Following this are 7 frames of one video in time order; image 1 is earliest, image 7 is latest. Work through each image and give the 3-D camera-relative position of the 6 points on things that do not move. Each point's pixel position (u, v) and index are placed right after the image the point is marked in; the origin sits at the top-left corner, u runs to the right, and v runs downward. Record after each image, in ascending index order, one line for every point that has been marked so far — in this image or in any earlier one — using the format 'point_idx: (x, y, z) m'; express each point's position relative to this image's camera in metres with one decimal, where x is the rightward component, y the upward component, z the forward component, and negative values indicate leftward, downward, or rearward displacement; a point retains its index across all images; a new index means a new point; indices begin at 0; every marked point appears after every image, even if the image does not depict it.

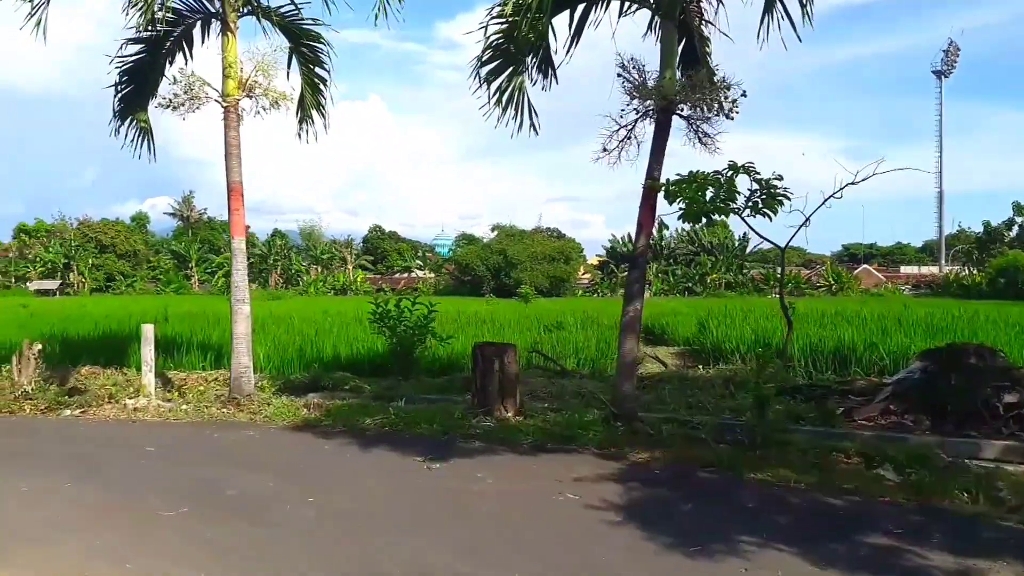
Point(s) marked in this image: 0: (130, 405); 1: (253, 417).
0: (-3.2, -1.0, +8.0) m
1: (-2.0, -1.0, +7.4) m
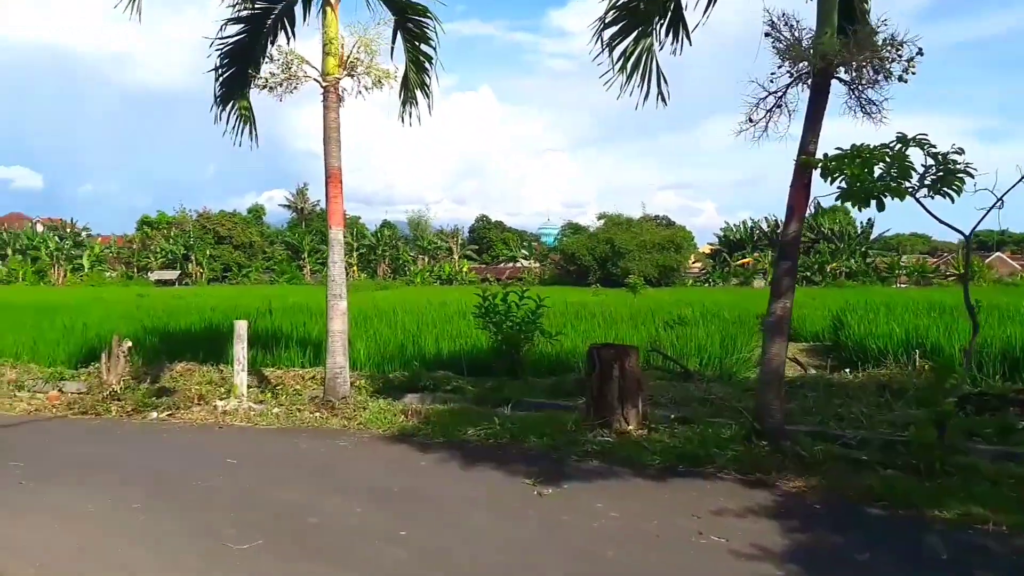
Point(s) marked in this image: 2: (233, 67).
0: (-2.3, -0.9, +7.5) m
1: (-1.2, -0.9, +6.8) m
2: (-2.5, +1.9, +8.5) m
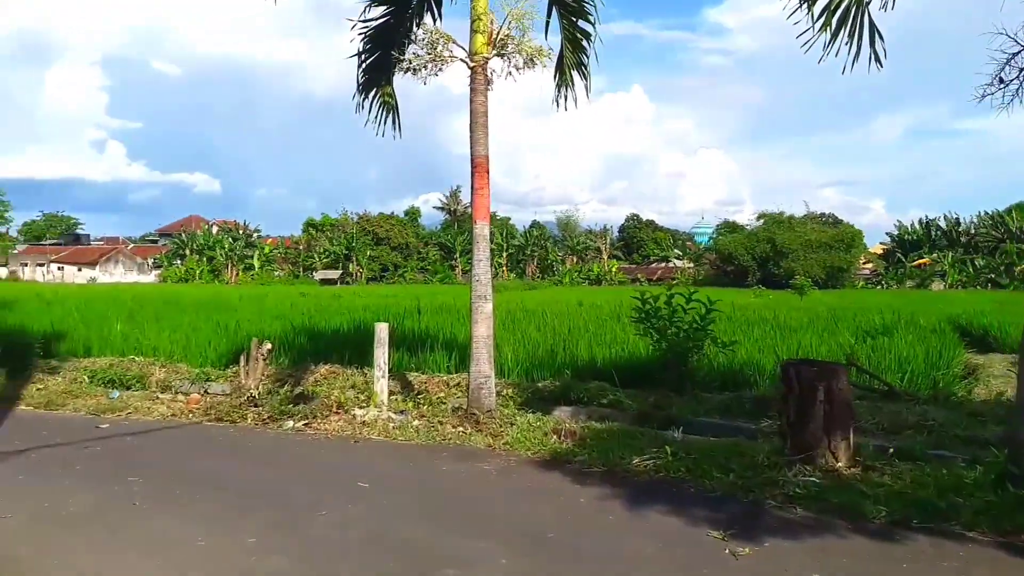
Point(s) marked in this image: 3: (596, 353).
0: (-1.1, -0.9, +6.9) m
1: (-0.1, -0.9, +6.0) m
2: (-1.1, +1.9, +7.9) m
3: (+0.7, -0.6, +8.3) m
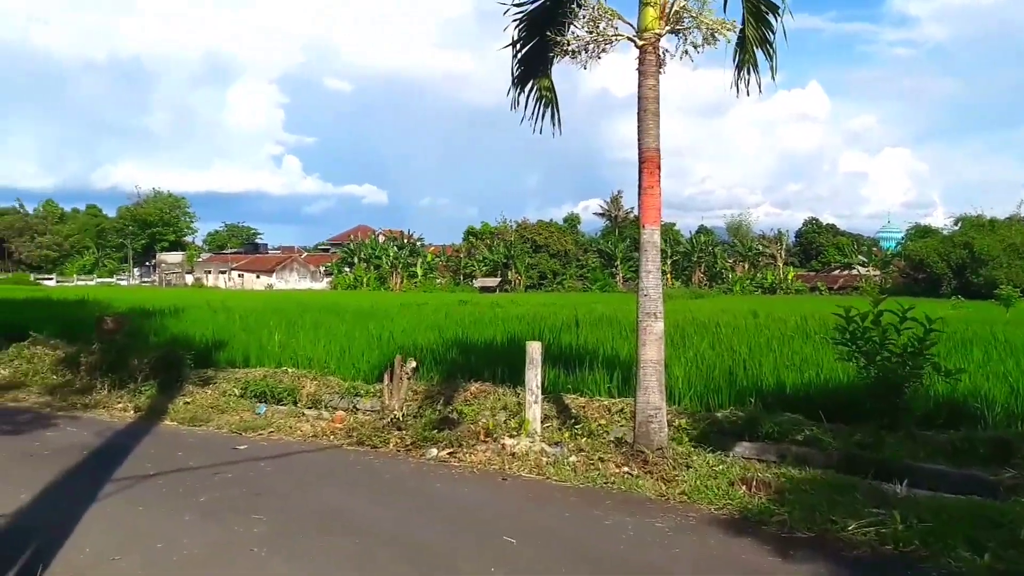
0: (0.0, -1.0, +6.0) m
1: (+0.8, -1.0, +5.0) m
2: (+0.1, +1.8, +7.0) m
3: (+2.0, -0.7, +7.2) m
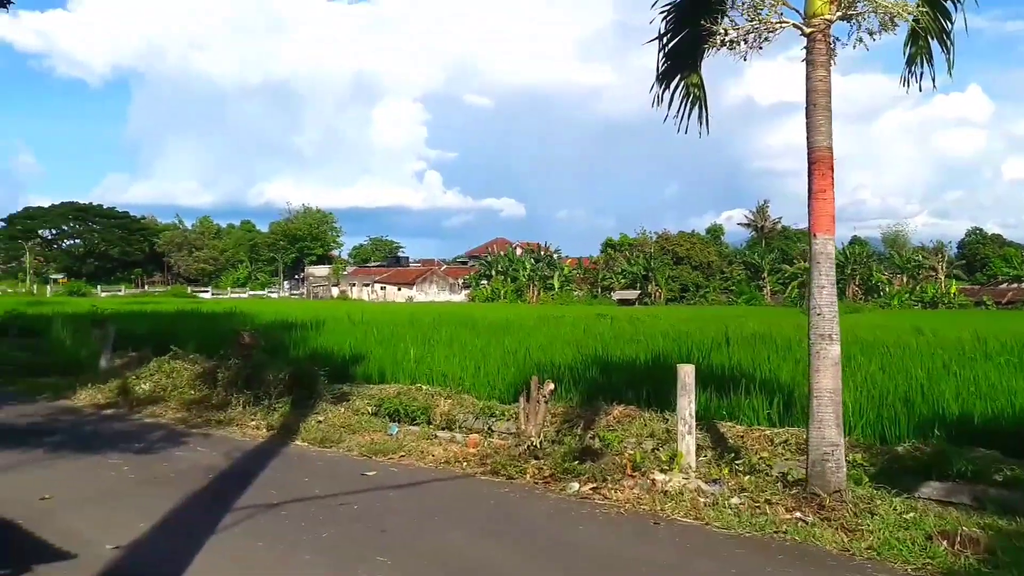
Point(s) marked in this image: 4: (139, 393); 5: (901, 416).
0: (+0.8, -1.1, +5.4) m
1: (+1.5, -1.1, +4.2) m
2: (+1.1, +1.7, +6.4) m
3: (+3.0, -0.8, +6.2) m
4: (-4.2, -1.2, +10.8) m
5: (+2.5, -0.8, +6.2) m
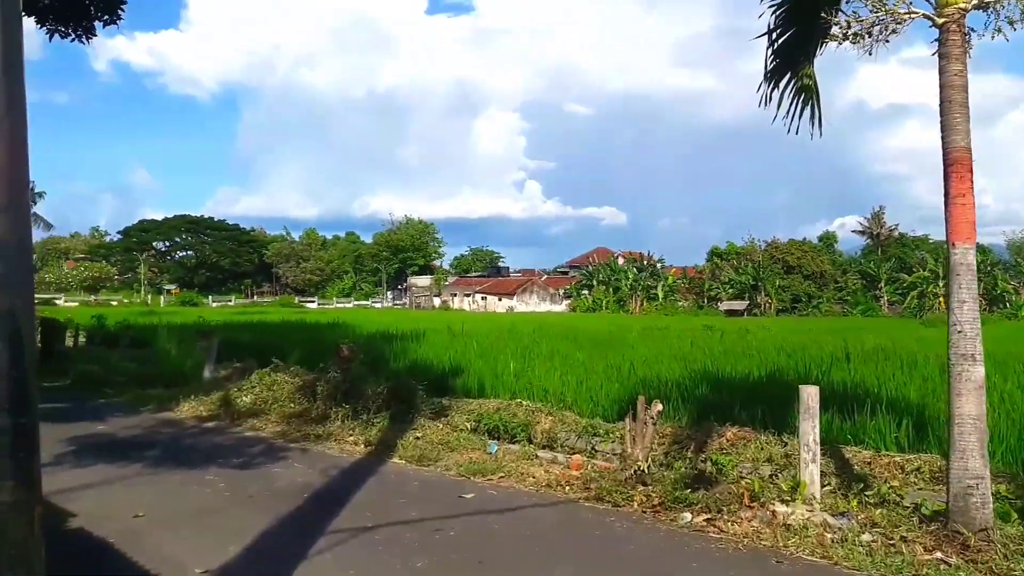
0: (+1.4, -1.2, +4.9) m
1: (+1.9, -1.2, +3.7) m
2: (+1.8, +1.6, +5.9) m
3: (+3.6, -0.8, +5.6) m
4: (-3.1, -1.3, +10.9) m
5: (+3.1, -0.9, +5.6) m
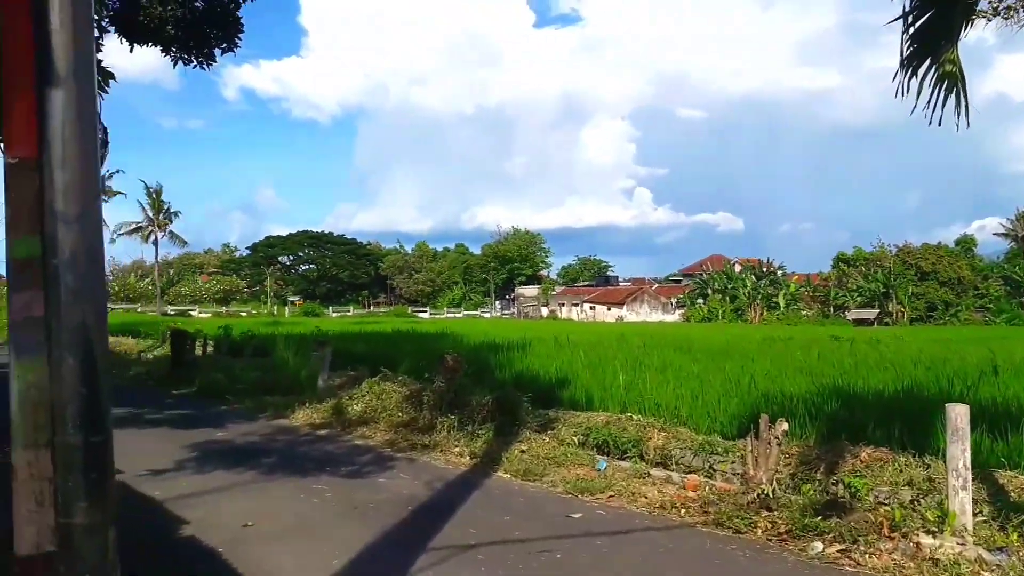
0: (+1.9, -1.2, +4.4) m
1: (+2.3, -1.2, +3.1) m
2: (+2.4, +1.6, +5.3) m
3: (+4.2, -0.9, +4.7) m
4: (-1.9, -1.4, +10.7) m
5: (+3.7, -0.9, +4.8) m
